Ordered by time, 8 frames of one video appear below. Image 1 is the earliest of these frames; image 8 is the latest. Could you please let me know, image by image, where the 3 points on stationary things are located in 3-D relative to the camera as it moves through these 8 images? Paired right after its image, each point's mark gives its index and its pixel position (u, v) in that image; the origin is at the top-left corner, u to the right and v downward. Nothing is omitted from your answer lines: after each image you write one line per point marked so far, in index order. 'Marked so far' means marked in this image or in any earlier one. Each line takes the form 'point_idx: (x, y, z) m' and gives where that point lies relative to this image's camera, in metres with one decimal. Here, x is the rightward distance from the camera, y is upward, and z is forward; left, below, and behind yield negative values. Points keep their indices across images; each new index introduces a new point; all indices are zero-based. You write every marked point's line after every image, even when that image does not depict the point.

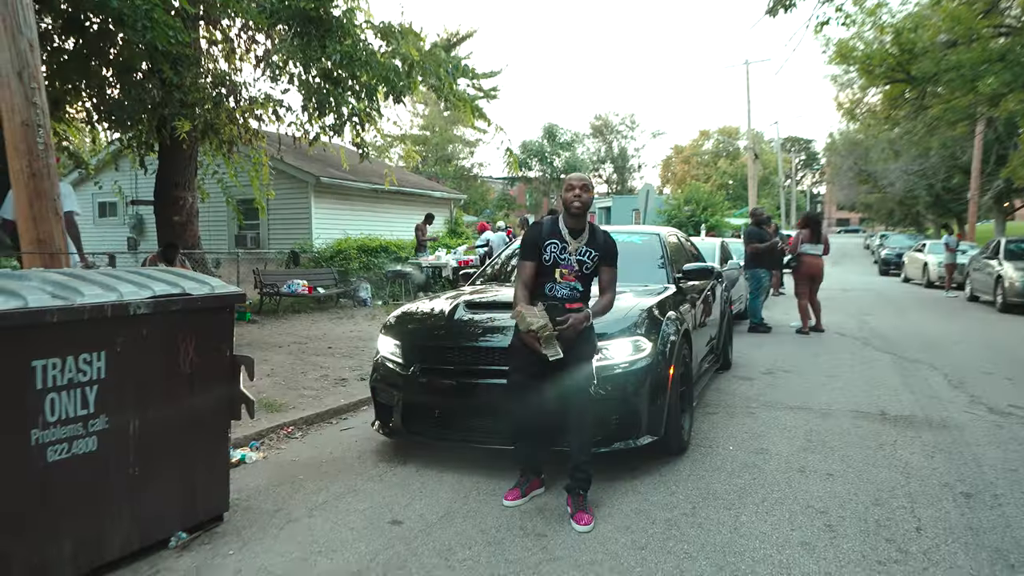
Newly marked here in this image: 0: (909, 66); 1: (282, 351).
0: (+9.2, +5.2, +15.9) m
1: (-3.0, -0.8, +9.0) m
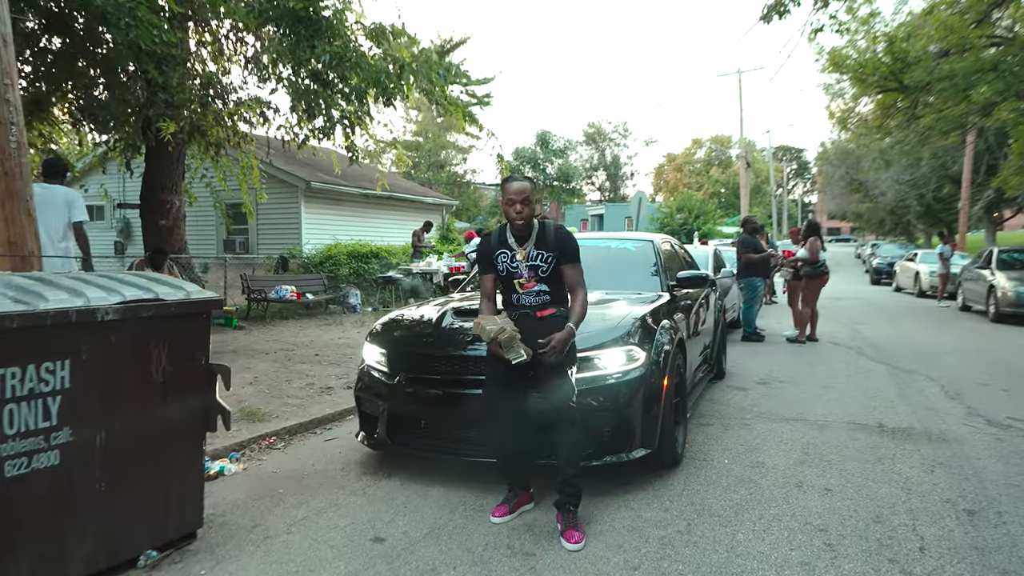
0: (+9.1, +5.0, +15.9) m
1: (-3.2, -0.9, +8.8) m
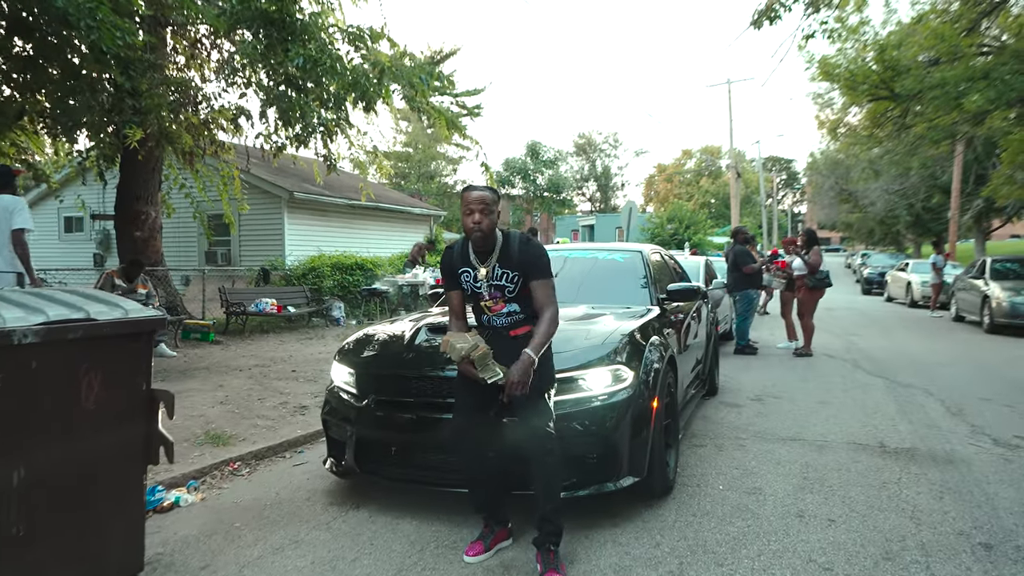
0: (+8.8, +4.7, +15.8) m
1: (-3.3, -1.1, +8.5) m
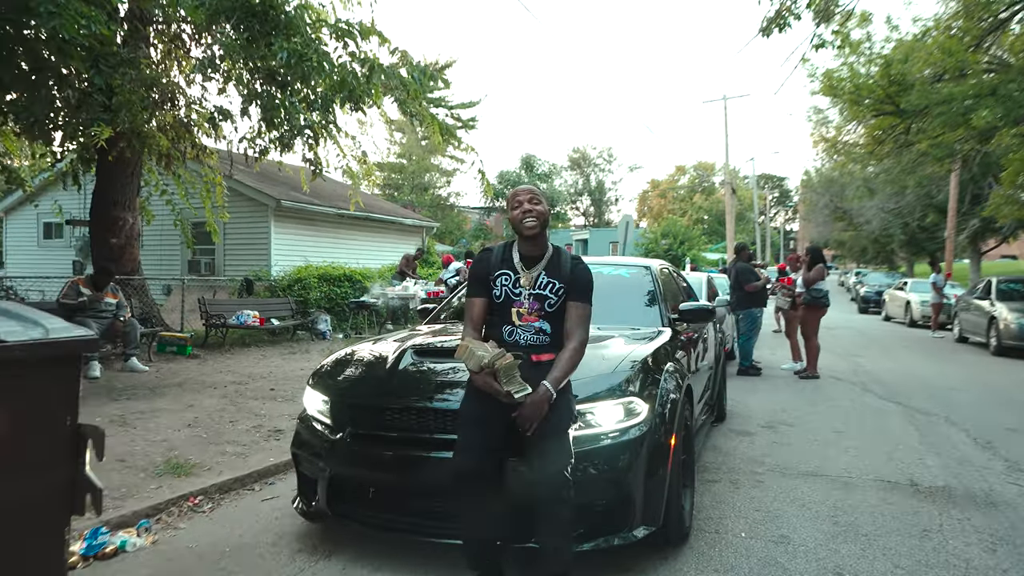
0: (+8.7, +4.3, +15.4) m
1: (-3.4, -1.2, +7.9) m
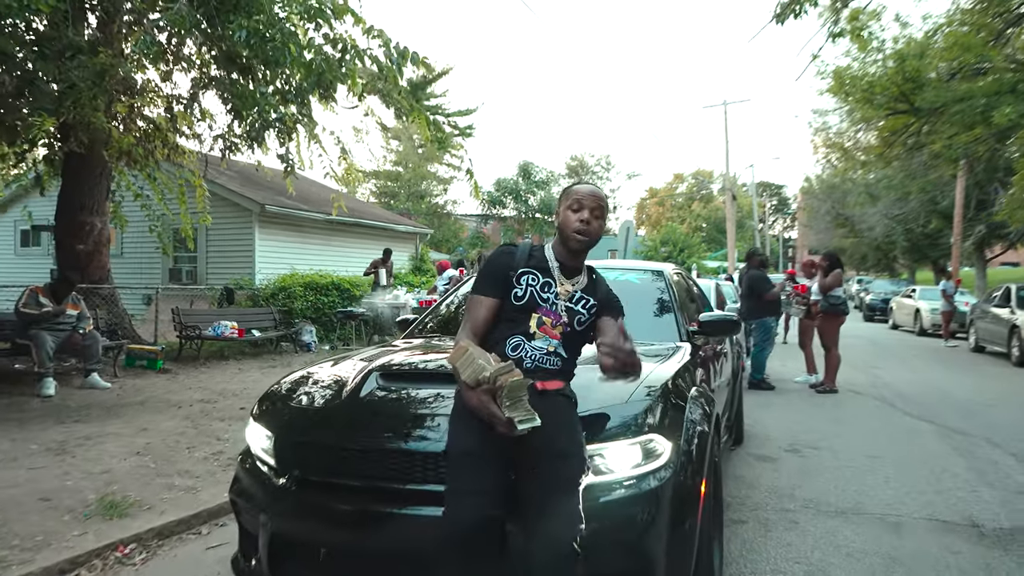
0: (+8.6, +4.1, +14.8) m
1: (-3.5, -1.3, +7.1) m
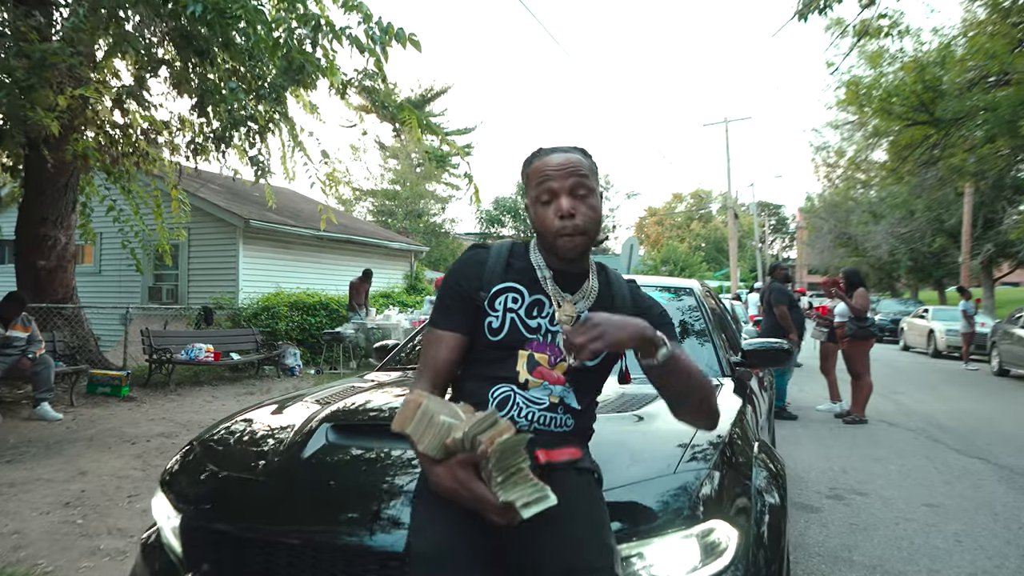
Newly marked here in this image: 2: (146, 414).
0: (+8.6, +3.7, +14.1) m
1: (-3.5, -1.5, +6.2) m
2: (-4.4, -1.5, +8.2) m
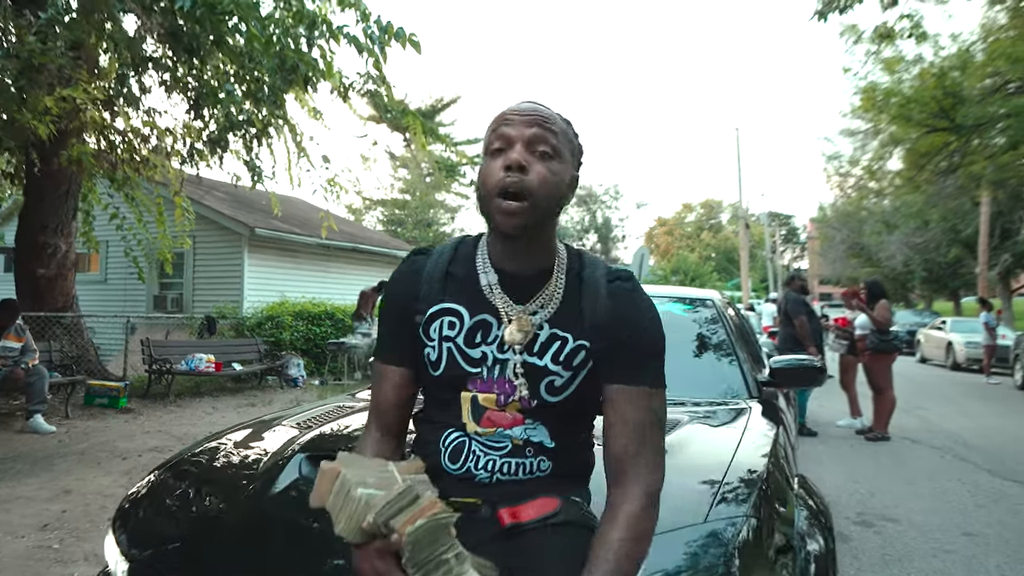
0: (+8.8, +3.5, +13.7) m
1: (-3.4, -1.6, +6.0) m
2: (-4.3, -1.6, +7.9) m
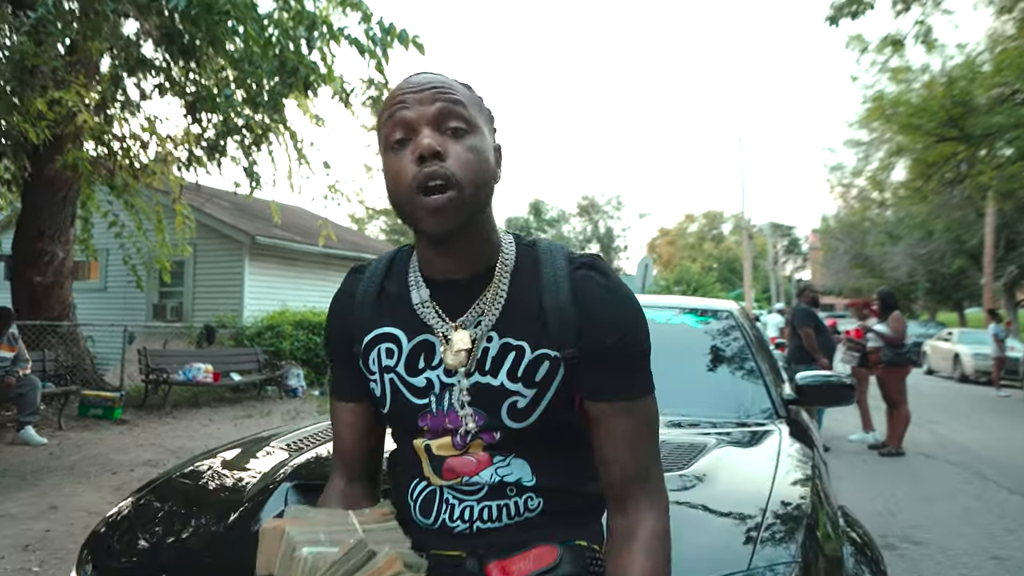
0: (+8.8, +3.3, +13.5) m
1: (-3.4, -1.6, +5.8) m
2: (-4.2, -1.7, +7.7) m
